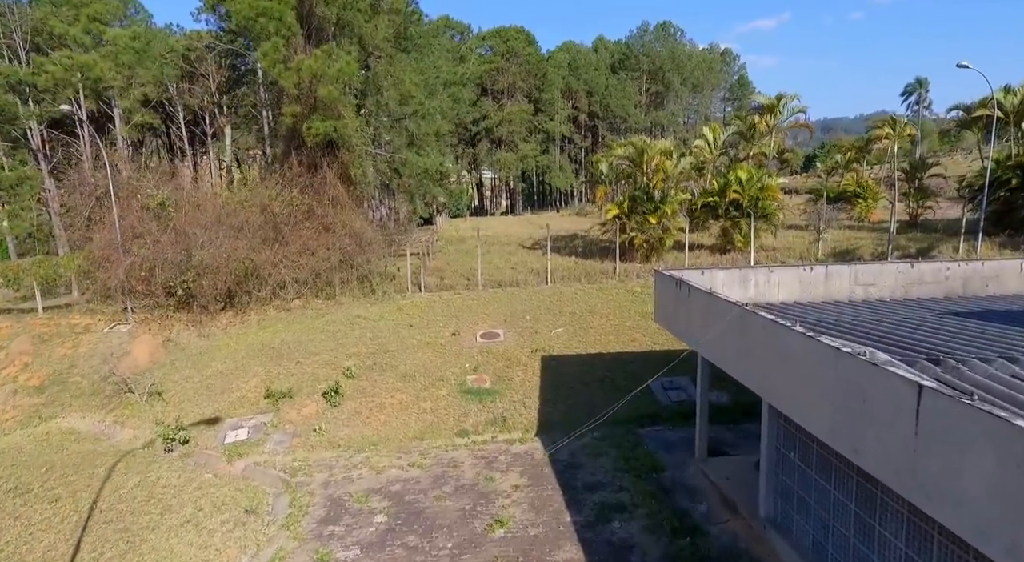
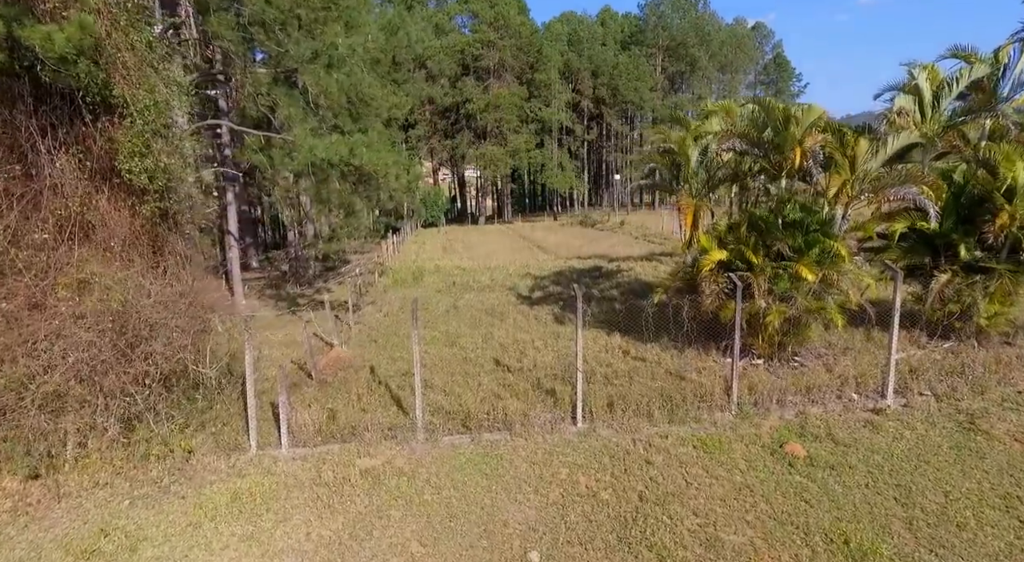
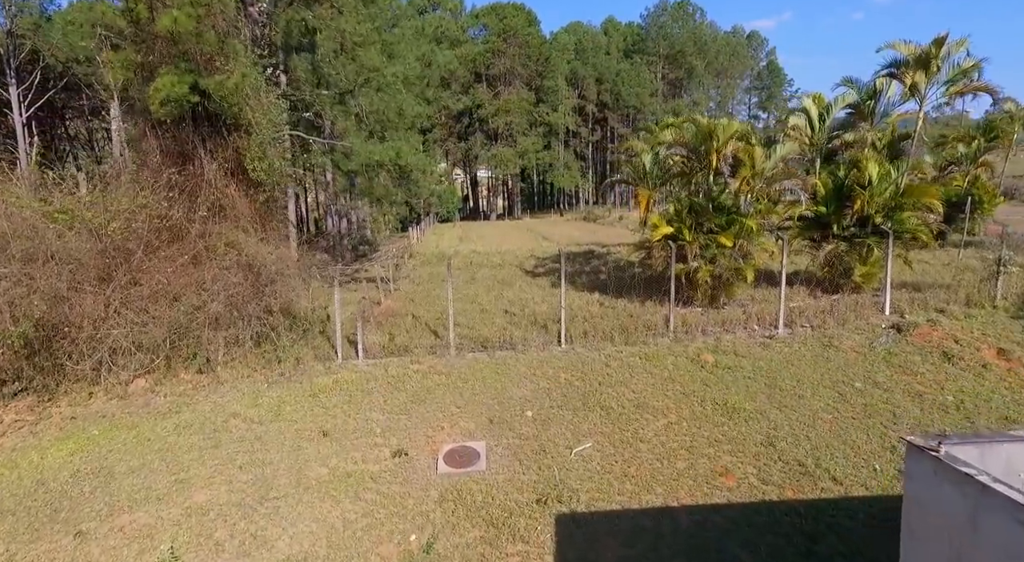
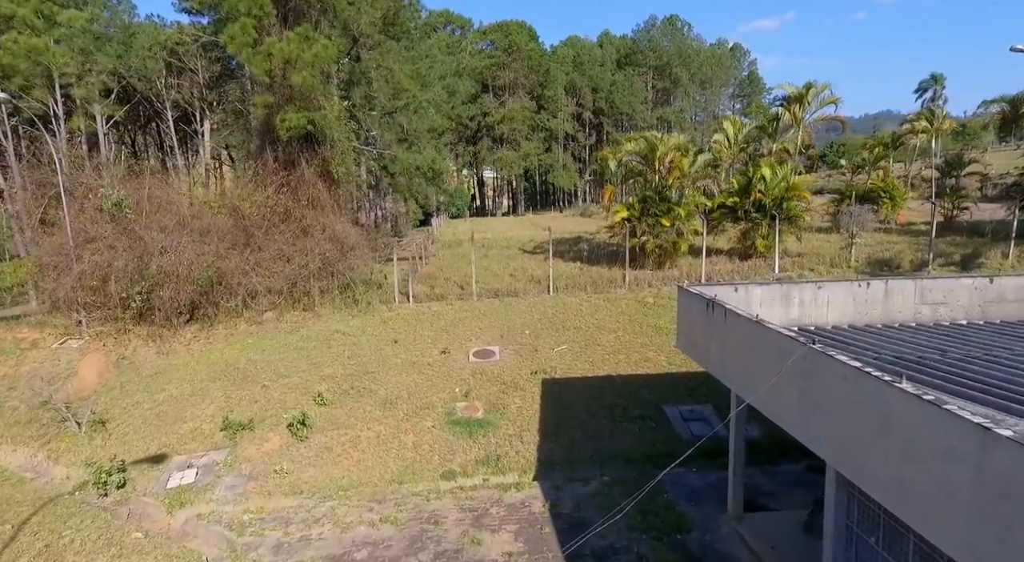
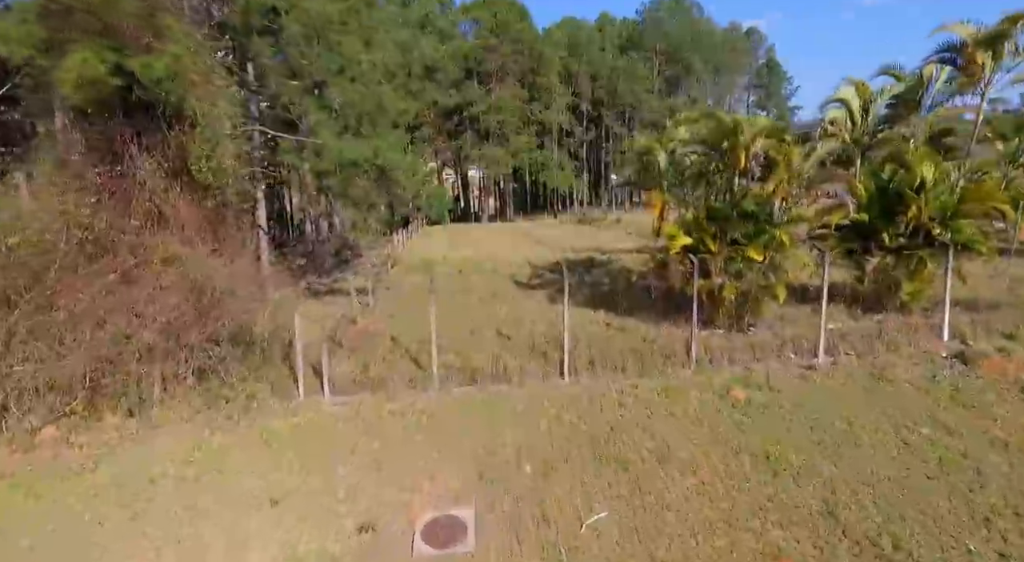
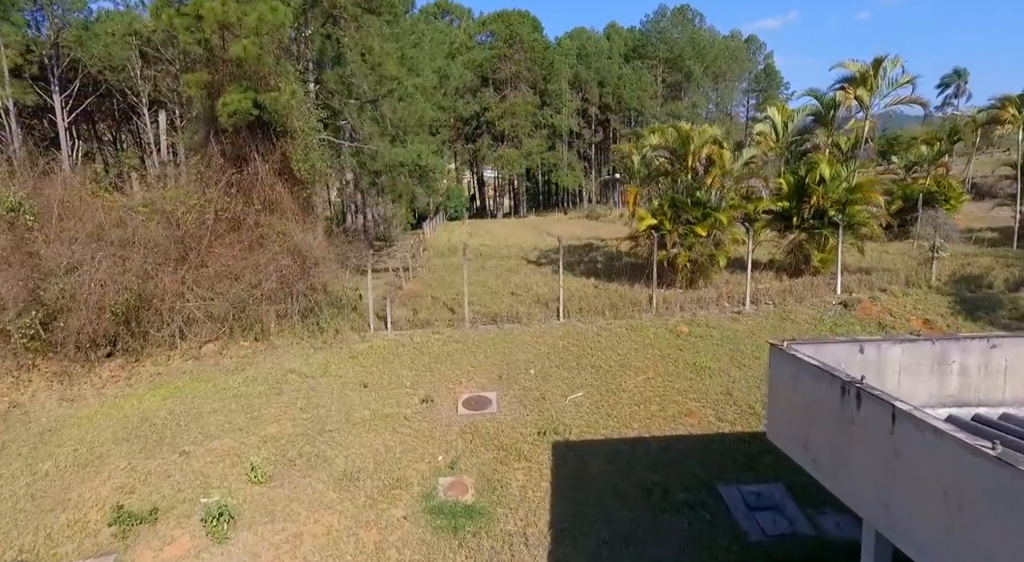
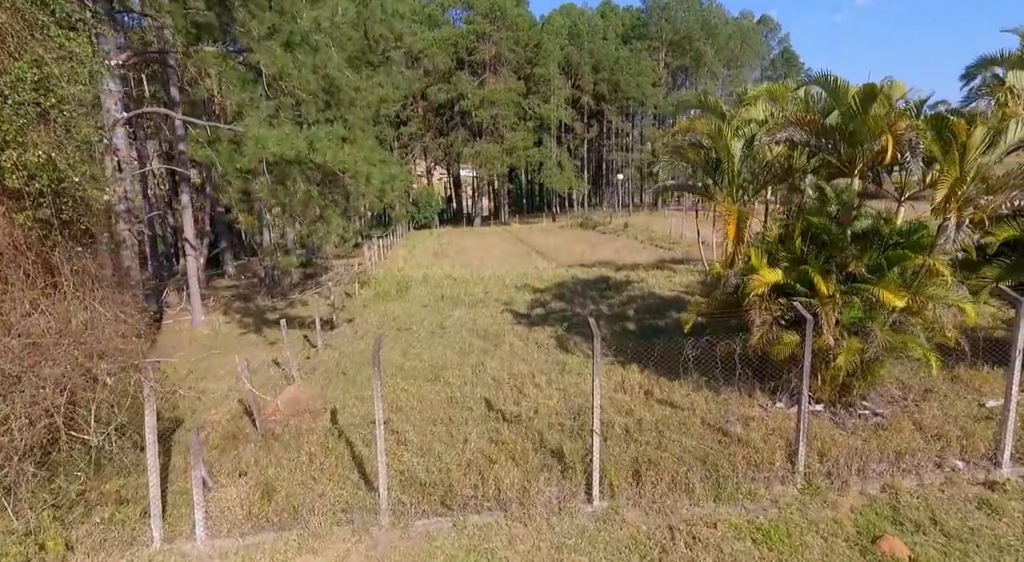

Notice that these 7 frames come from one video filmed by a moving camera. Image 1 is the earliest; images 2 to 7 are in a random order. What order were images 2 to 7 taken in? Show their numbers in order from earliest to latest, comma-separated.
4, 6, 3, 5, 2, 7
